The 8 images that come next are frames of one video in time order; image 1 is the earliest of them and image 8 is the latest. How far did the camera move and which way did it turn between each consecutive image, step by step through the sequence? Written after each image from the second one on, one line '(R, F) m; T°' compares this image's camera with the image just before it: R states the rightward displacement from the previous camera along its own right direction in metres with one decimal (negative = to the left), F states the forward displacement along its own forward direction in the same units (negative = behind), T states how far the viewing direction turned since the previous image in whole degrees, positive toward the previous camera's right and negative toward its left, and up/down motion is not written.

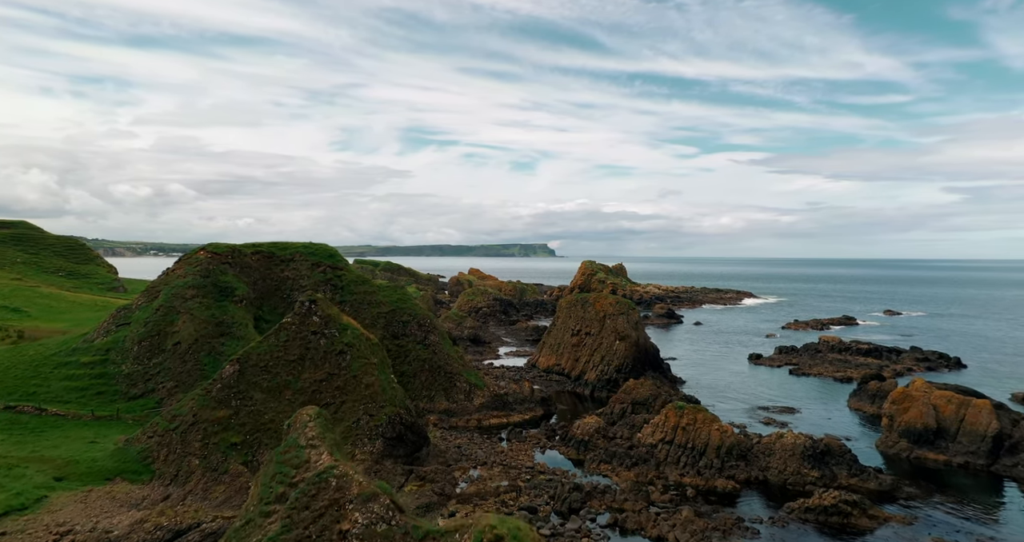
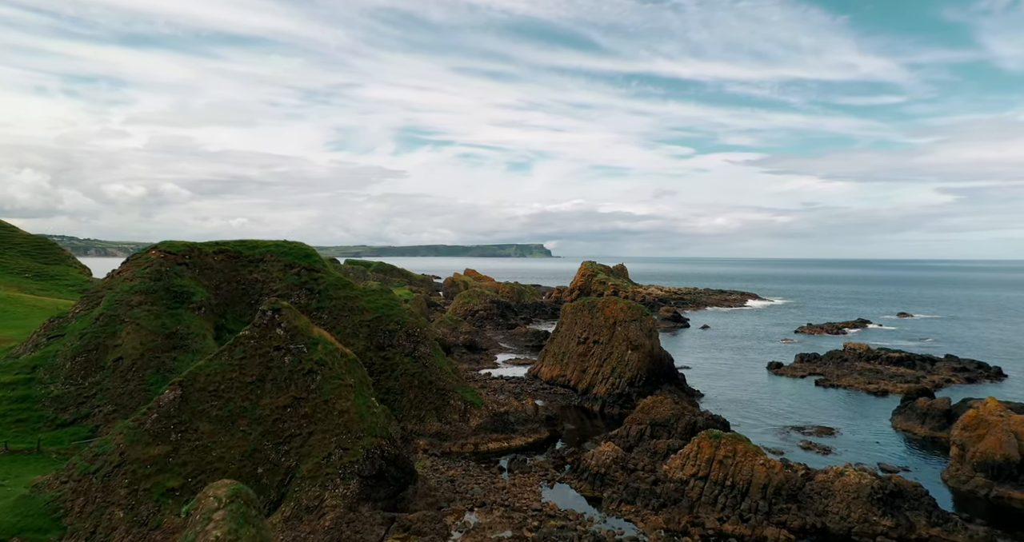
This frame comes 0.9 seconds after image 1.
(-0.3, +5.2) m; 0°
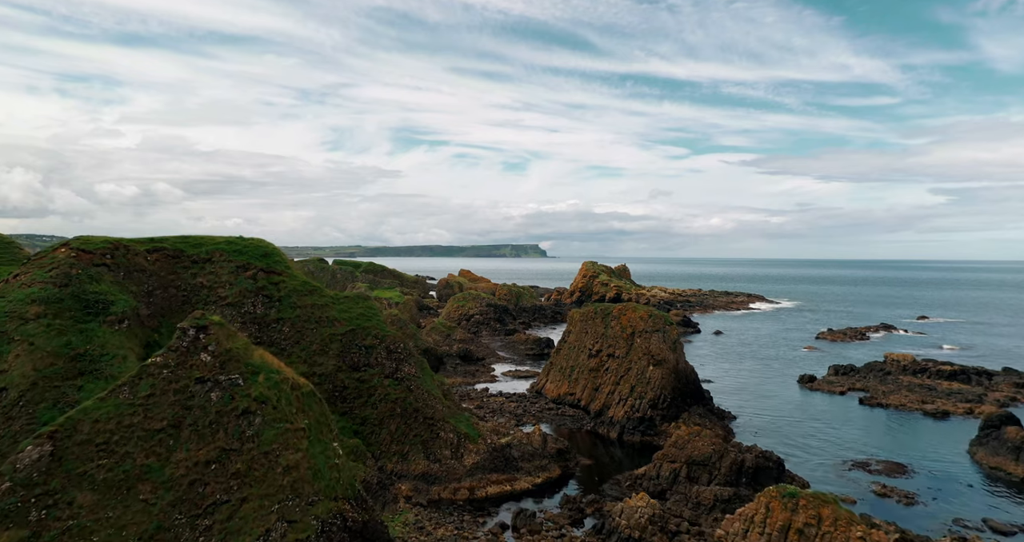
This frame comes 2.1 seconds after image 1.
(-0.4, +6.8) m; 0°
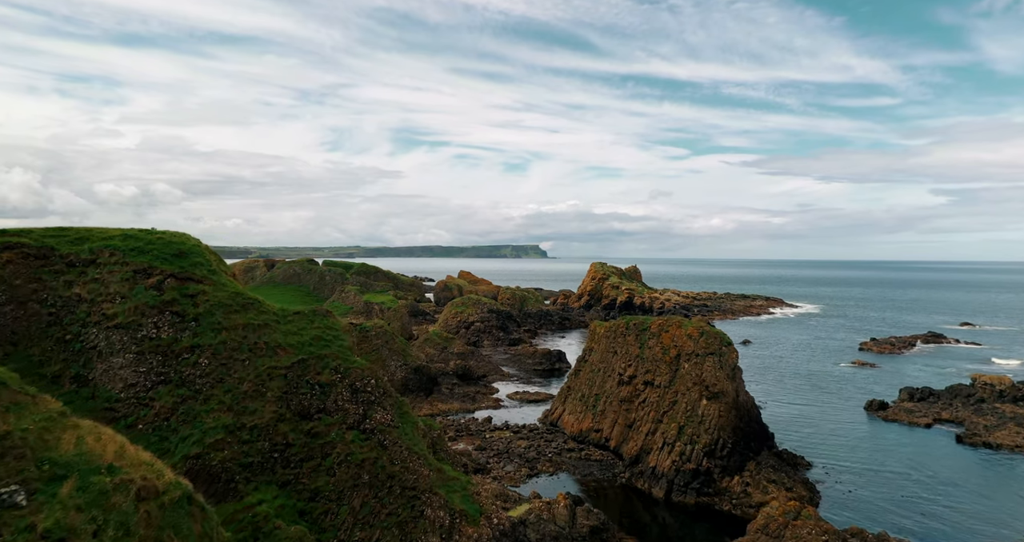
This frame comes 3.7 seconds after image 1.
(-0.6, +9.2) m; 0°
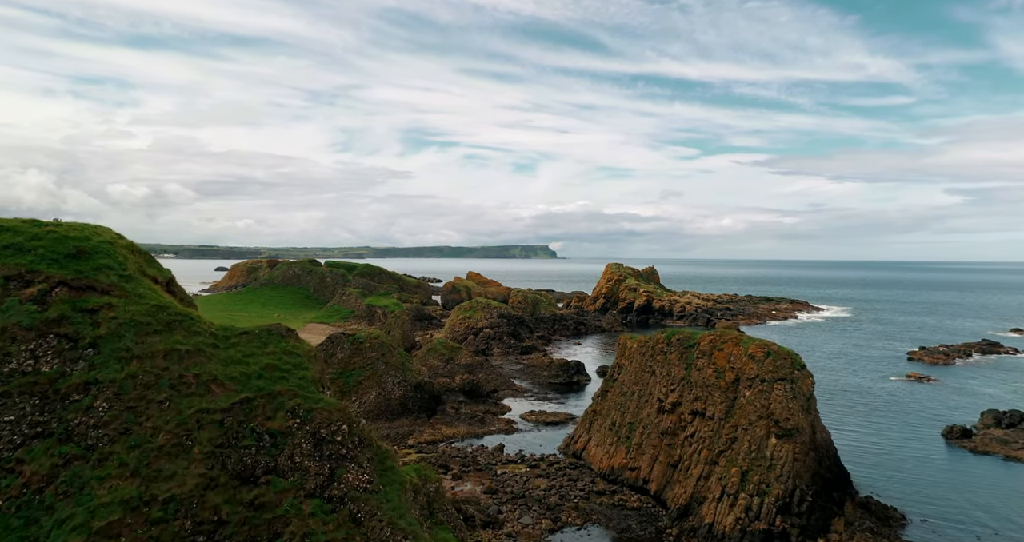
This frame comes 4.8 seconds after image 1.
(-0.4, +6.2) m; -1°
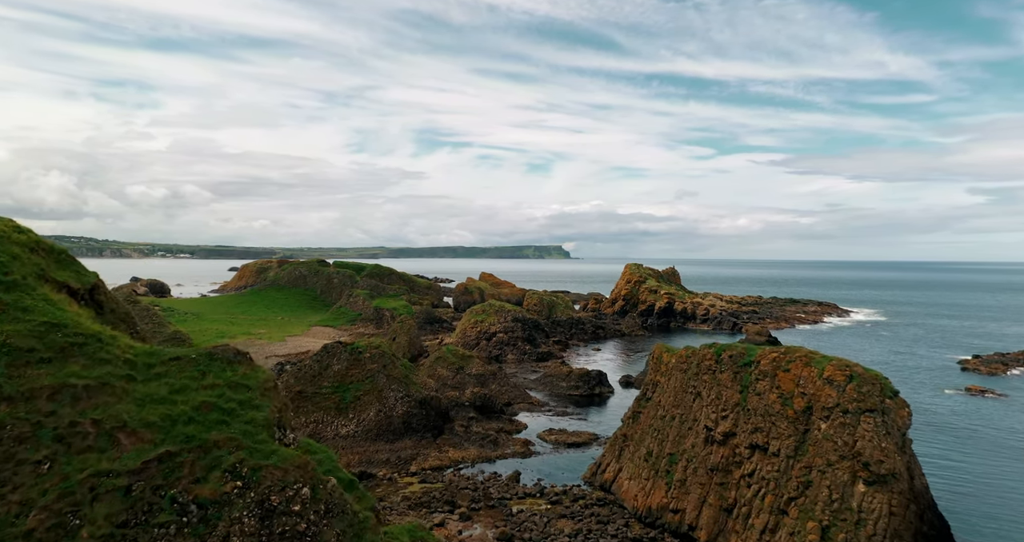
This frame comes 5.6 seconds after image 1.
(-0.2, +4.7) m; -1°
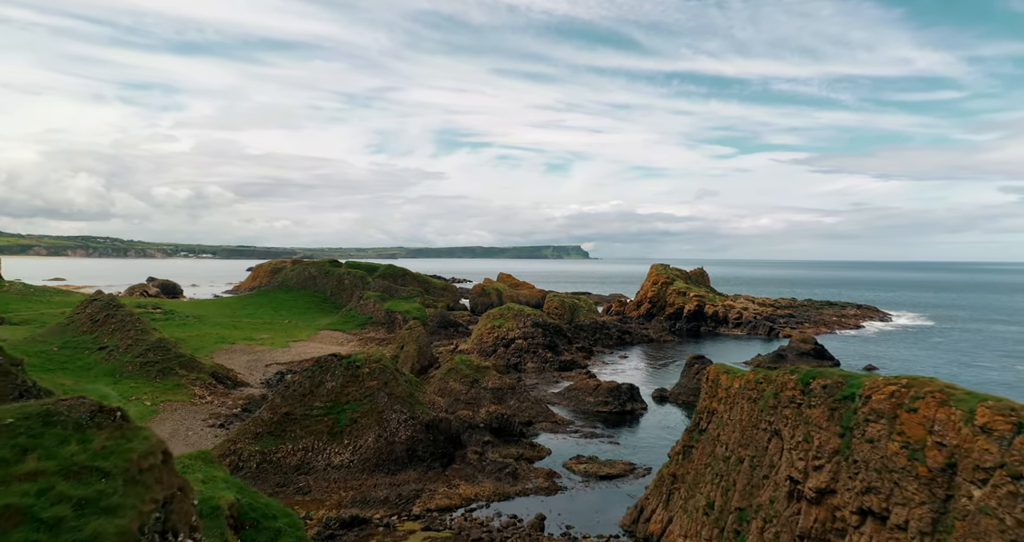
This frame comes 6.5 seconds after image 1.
(-0.2, +5.6) m; -2°
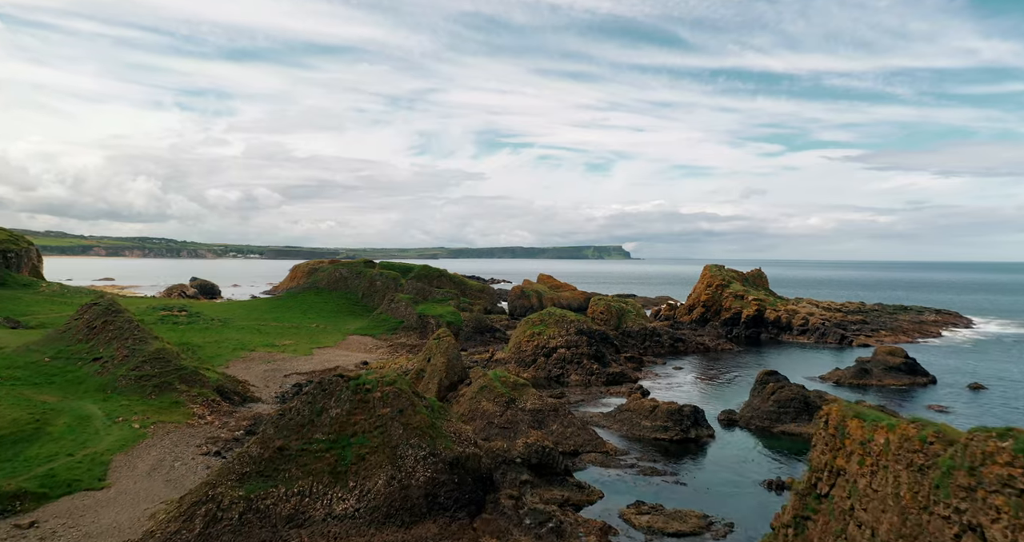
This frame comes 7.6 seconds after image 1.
(-0.2, +6.5) m; -4°
